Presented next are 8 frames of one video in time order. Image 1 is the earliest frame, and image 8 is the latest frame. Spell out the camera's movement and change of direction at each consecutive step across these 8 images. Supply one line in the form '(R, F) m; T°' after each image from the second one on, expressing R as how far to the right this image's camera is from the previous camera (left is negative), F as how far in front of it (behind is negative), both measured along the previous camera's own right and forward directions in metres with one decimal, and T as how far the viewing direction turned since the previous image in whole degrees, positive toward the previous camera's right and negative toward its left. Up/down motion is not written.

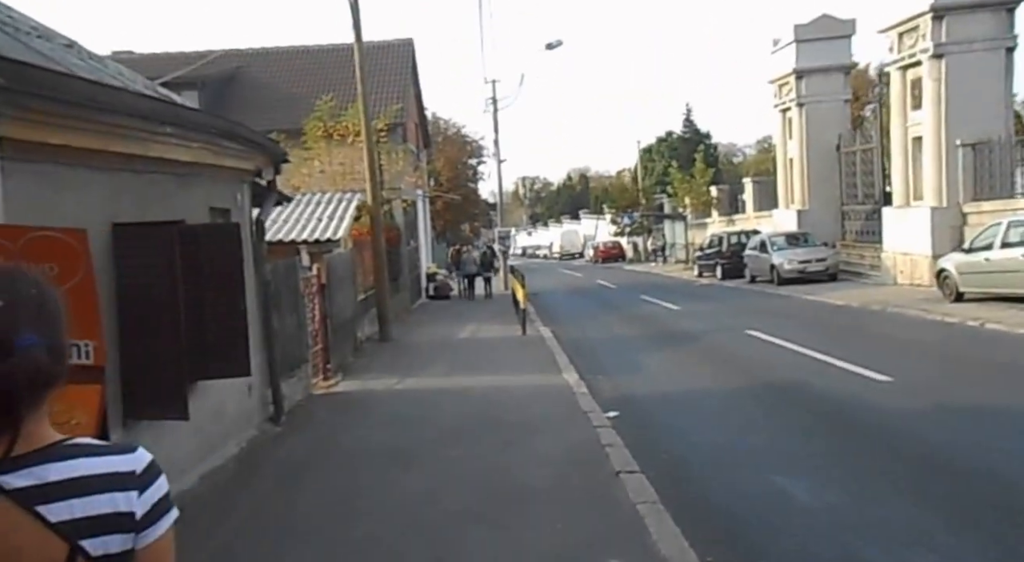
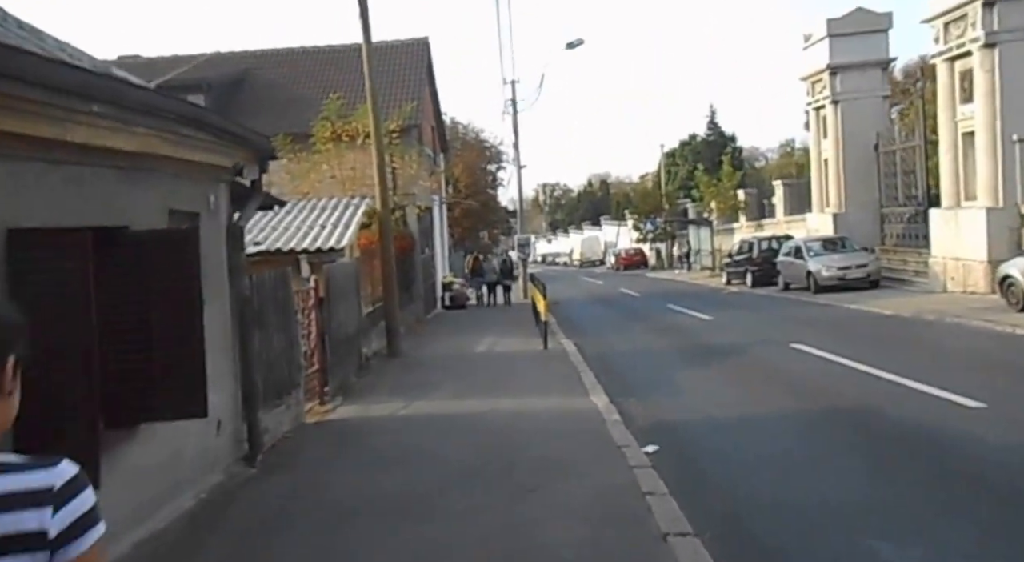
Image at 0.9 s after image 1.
(0.0, +1.6) m; -1°
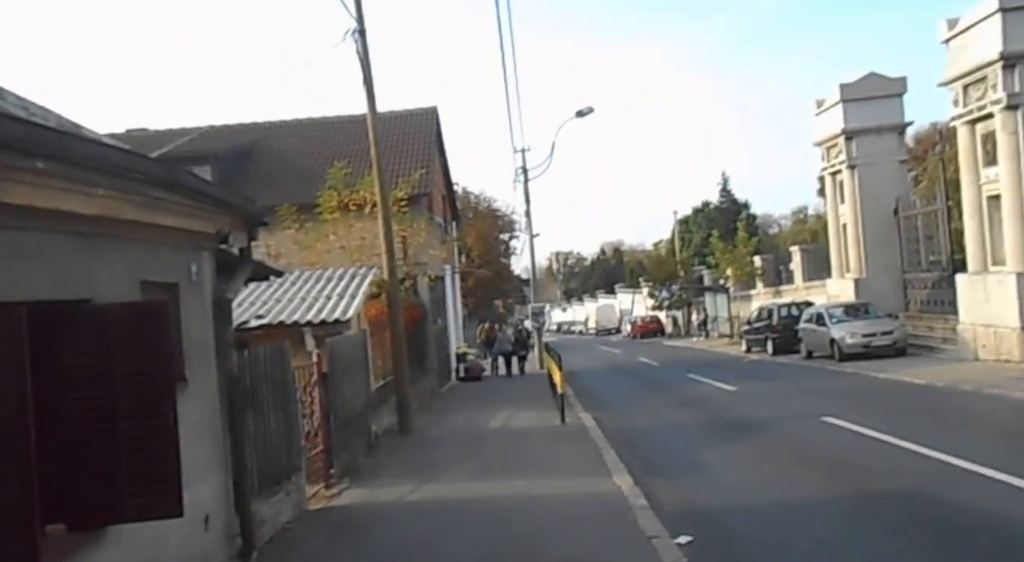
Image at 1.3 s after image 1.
(0.0, +0.7) m; -1°
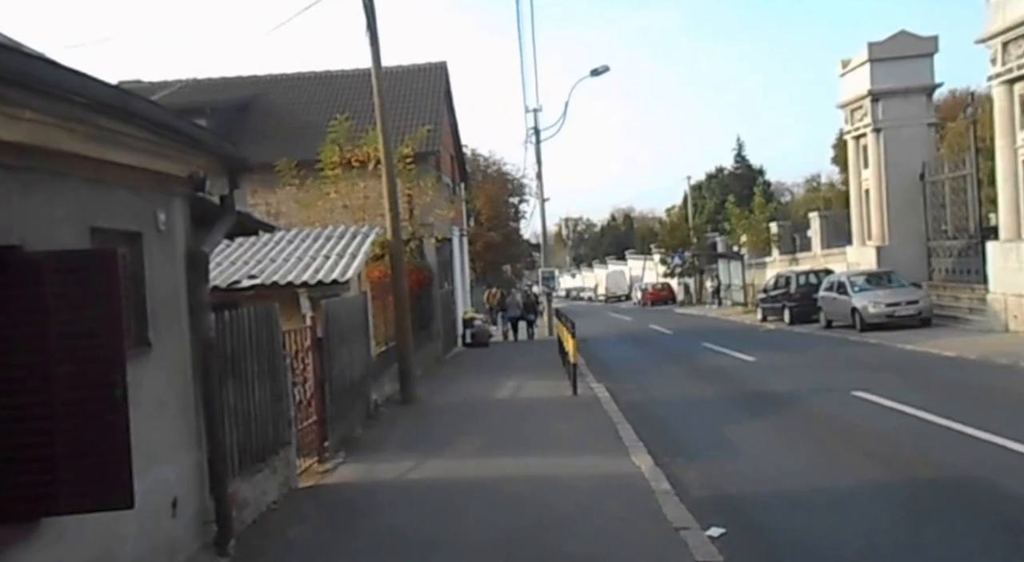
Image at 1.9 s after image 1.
(0.0, +1.0) m; -1°
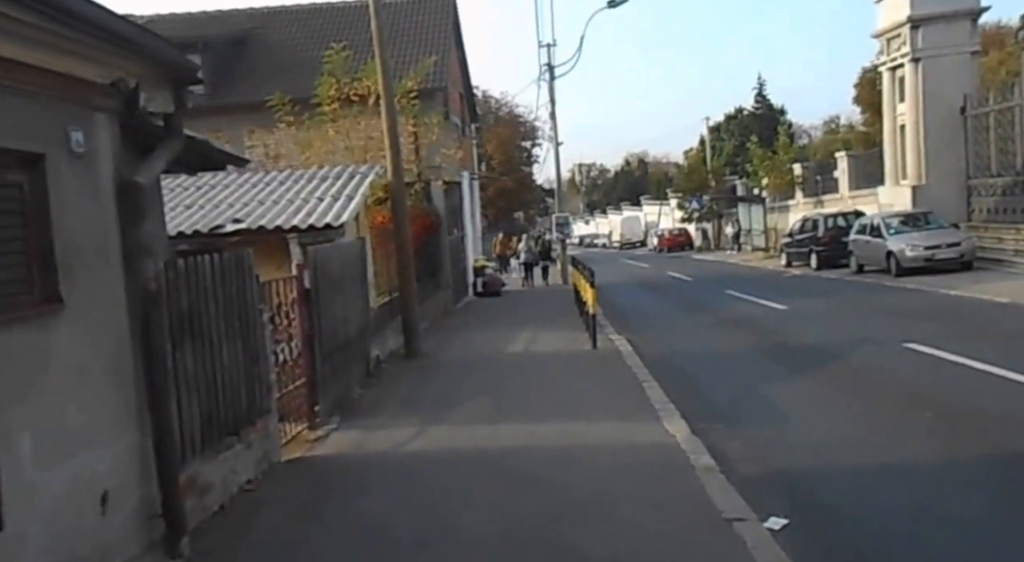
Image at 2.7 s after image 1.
(0.0, +1.4) m; -1°
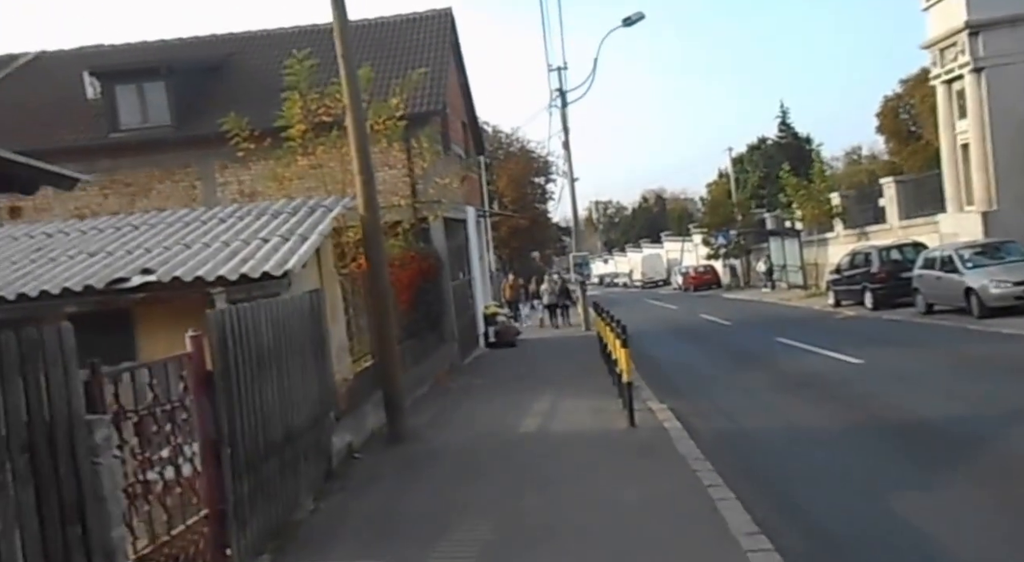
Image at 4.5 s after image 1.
(+0.1, +3.4) m; -1°
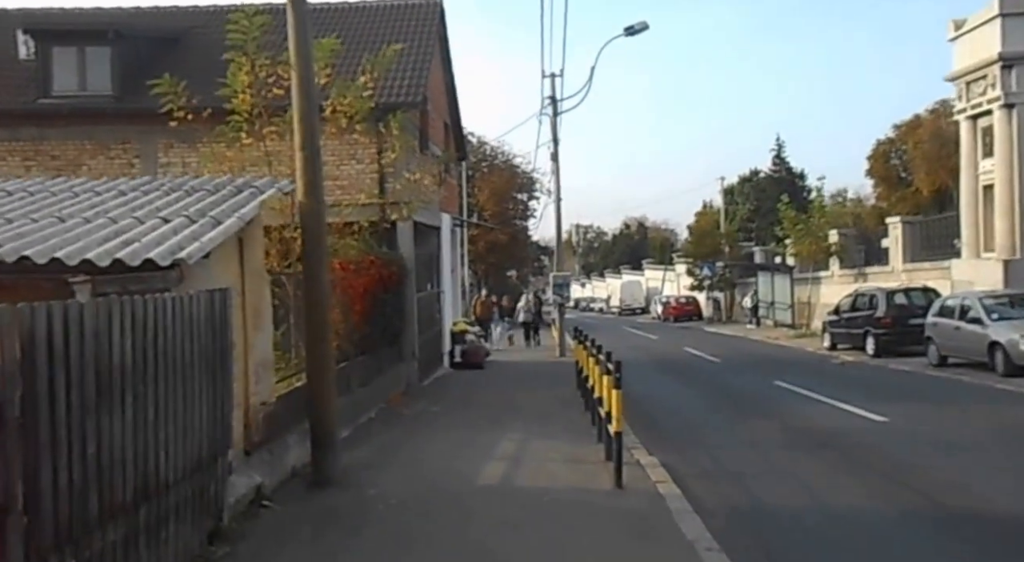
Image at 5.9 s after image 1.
(0.0, +2.4) m; +1°
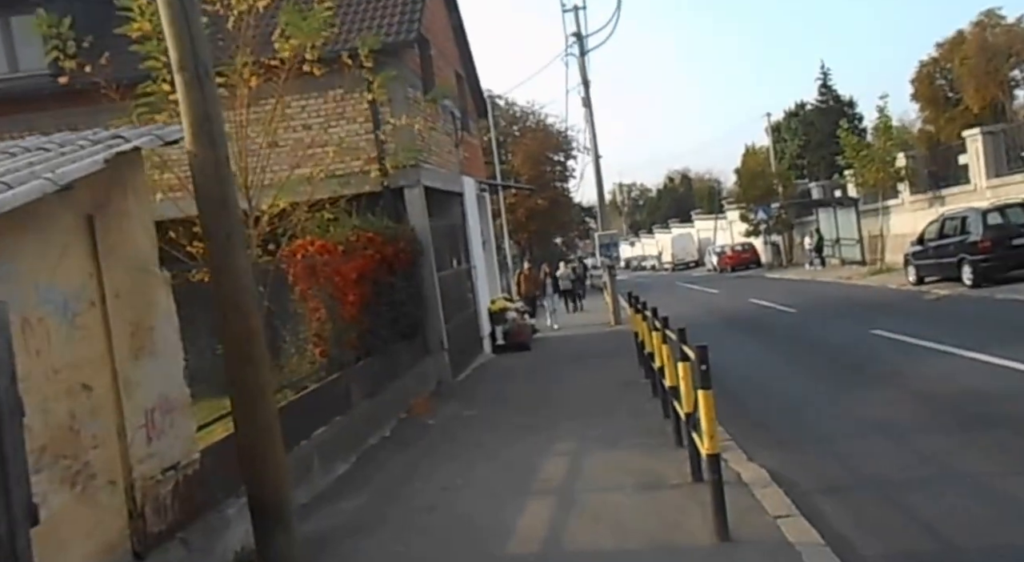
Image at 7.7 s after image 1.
(+0.2, +3.4) m; -3°
